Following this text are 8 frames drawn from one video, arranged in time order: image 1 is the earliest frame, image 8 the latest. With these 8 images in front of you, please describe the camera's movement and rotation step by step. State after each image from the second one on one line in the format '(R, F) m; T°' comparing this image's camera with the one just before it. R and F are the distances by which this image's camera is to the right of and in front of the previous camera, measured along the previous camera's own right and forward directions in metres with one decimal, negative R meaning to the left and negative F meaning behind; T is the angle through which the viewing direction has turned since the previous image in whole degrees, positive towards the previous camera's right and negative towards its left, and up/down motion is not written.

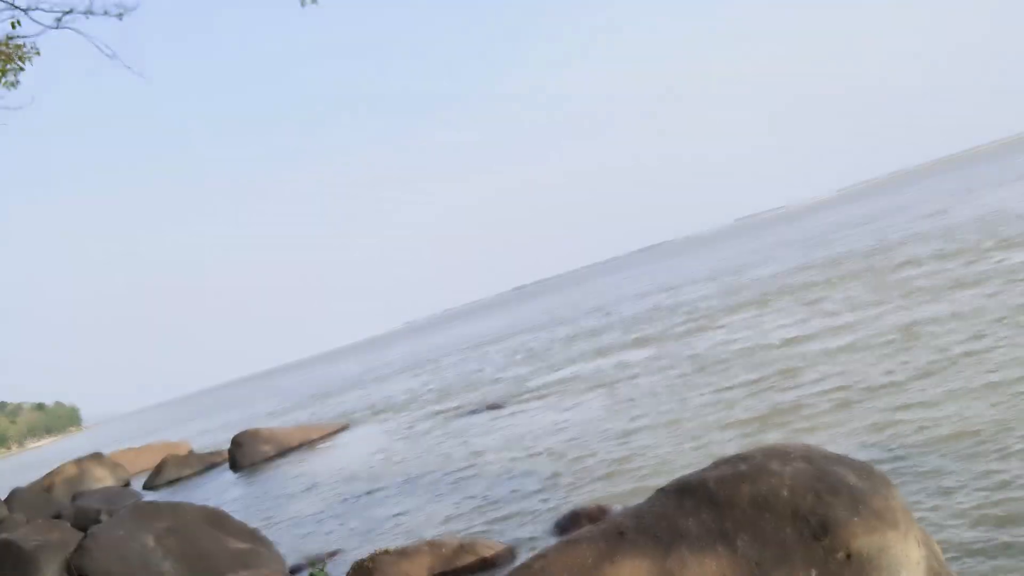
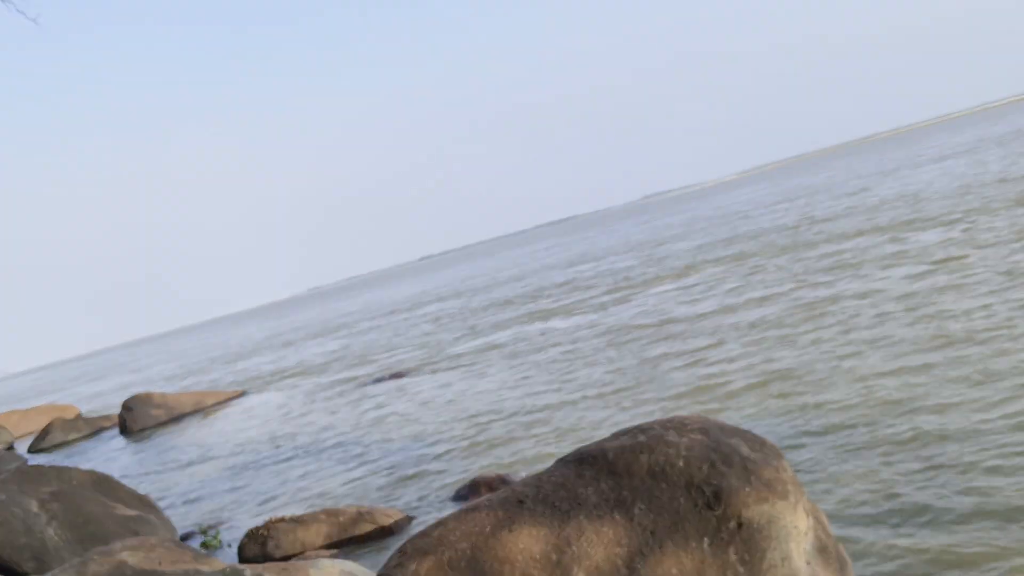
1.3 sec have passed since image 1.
(+0.2, +0.1) m; +5°
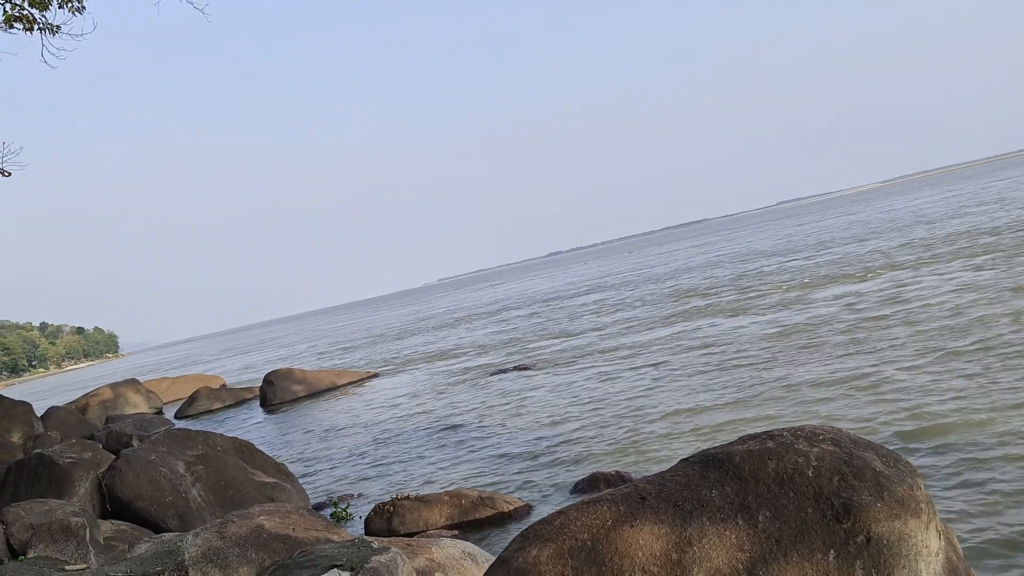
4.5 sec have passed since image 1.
(-0.3, -0.2) m; -7°
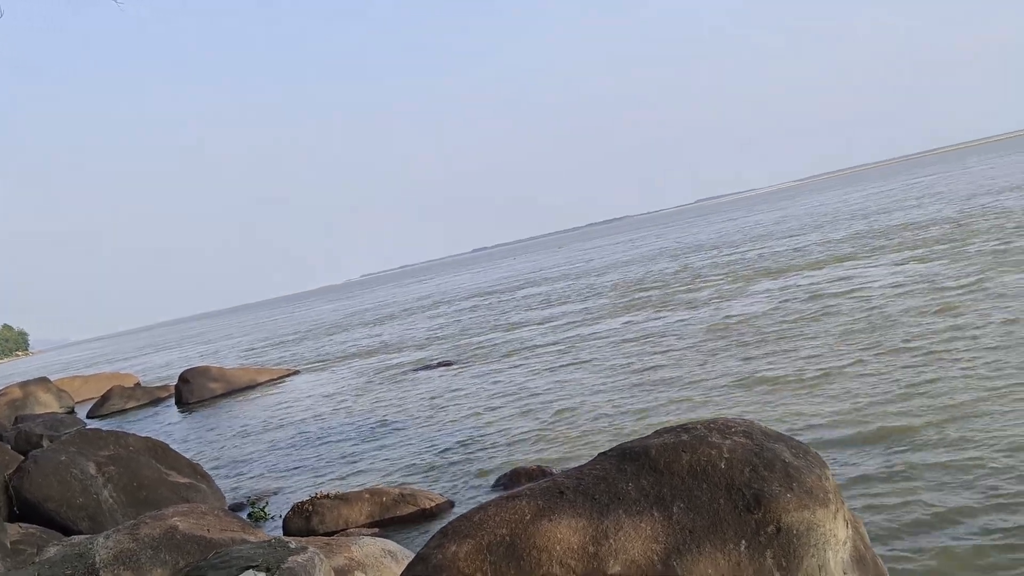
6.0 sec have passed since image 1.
(+0.3, 0.0) m; +4°
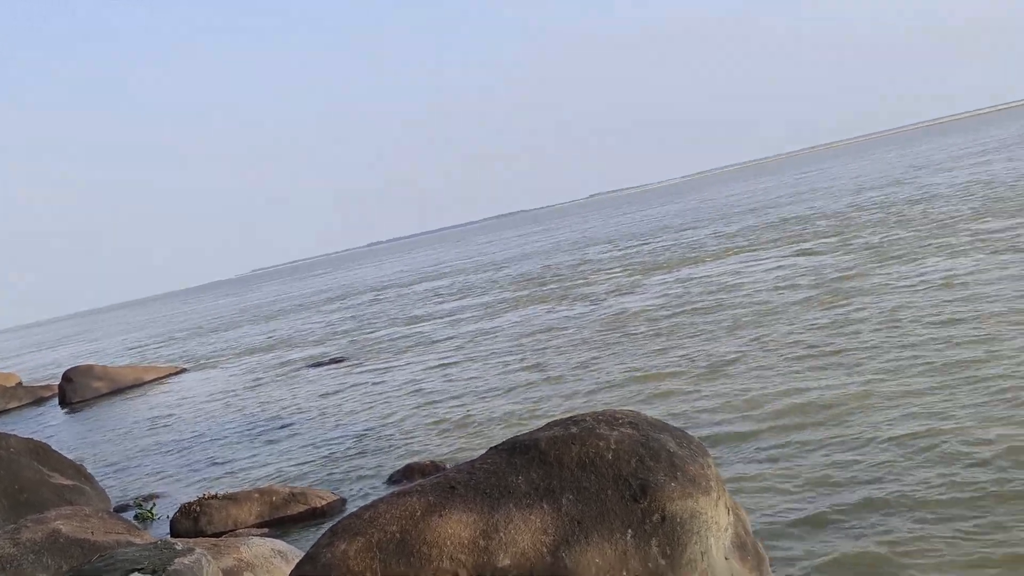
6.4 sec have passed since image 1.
(+0.5, 0.0) m; +5°
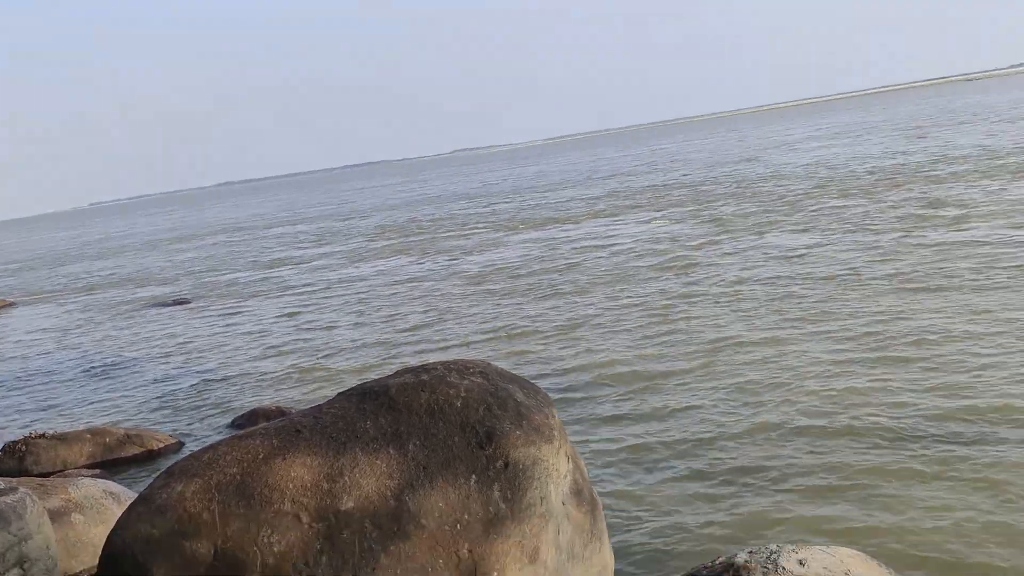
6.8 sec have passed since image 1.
(+0.1, -0.1) m; +9°
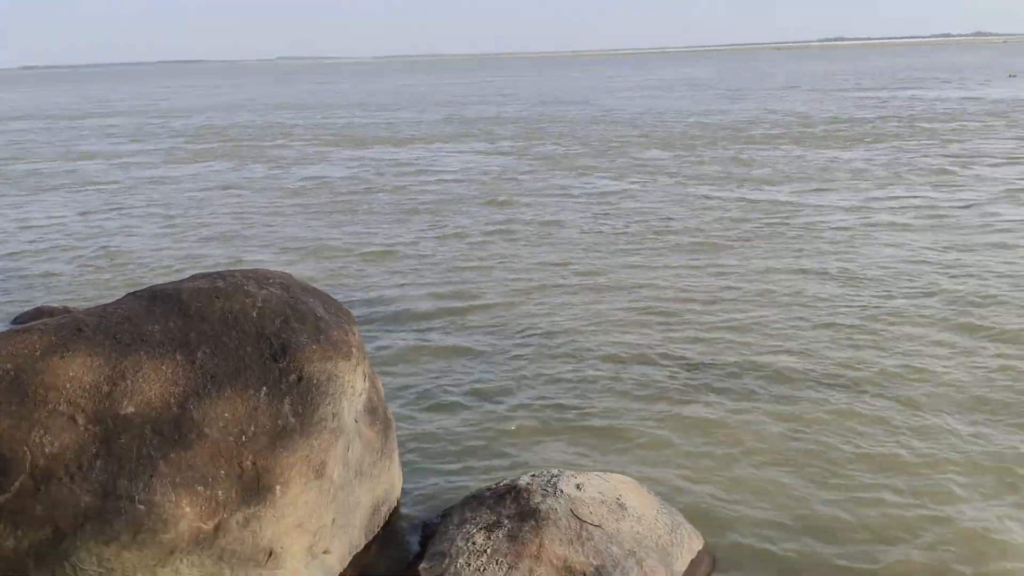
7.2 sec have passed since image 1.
(+0.5, 0.0) m; +10°
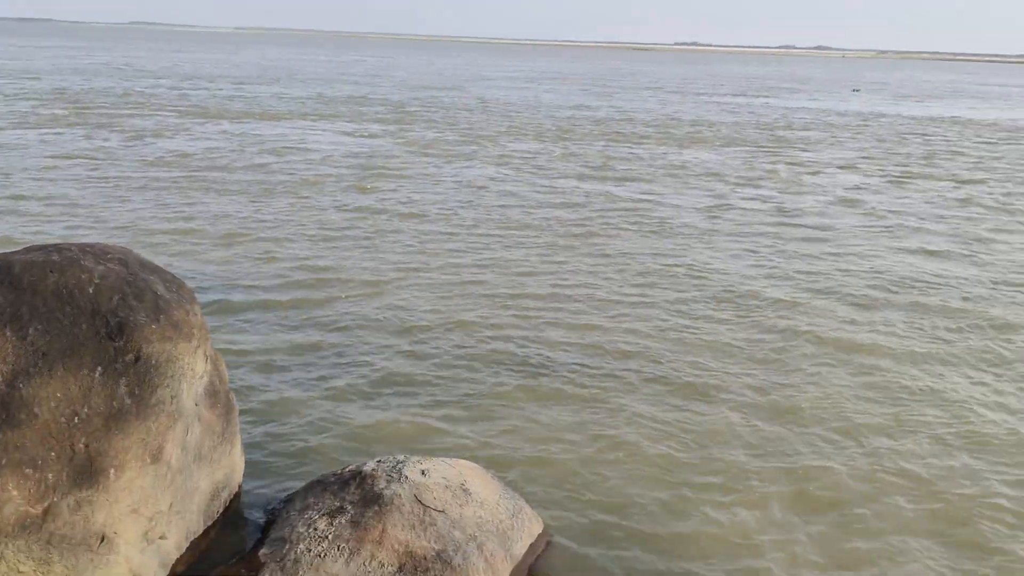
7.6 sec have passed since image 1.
(+0.4, -0.1) m; +7°
